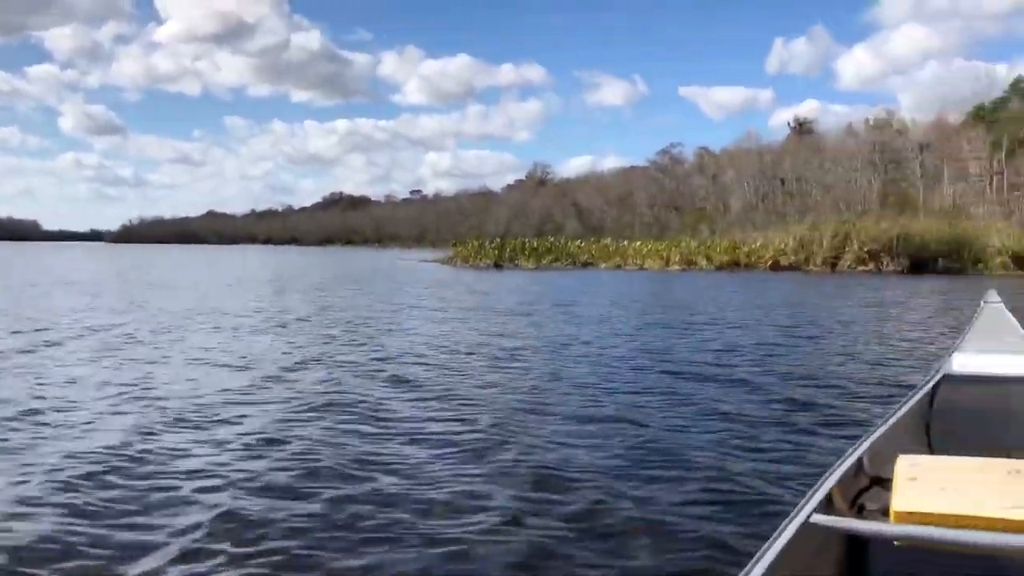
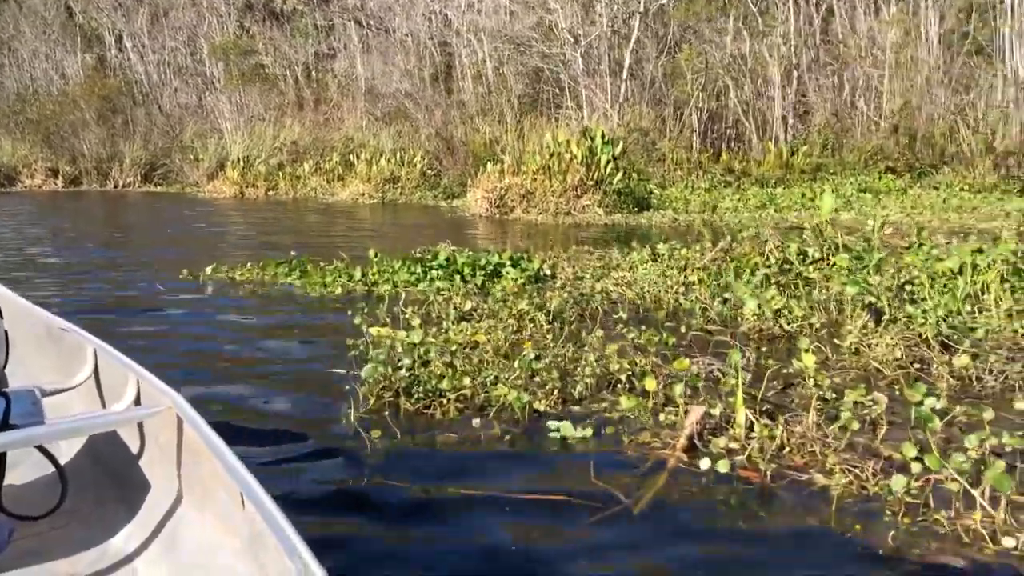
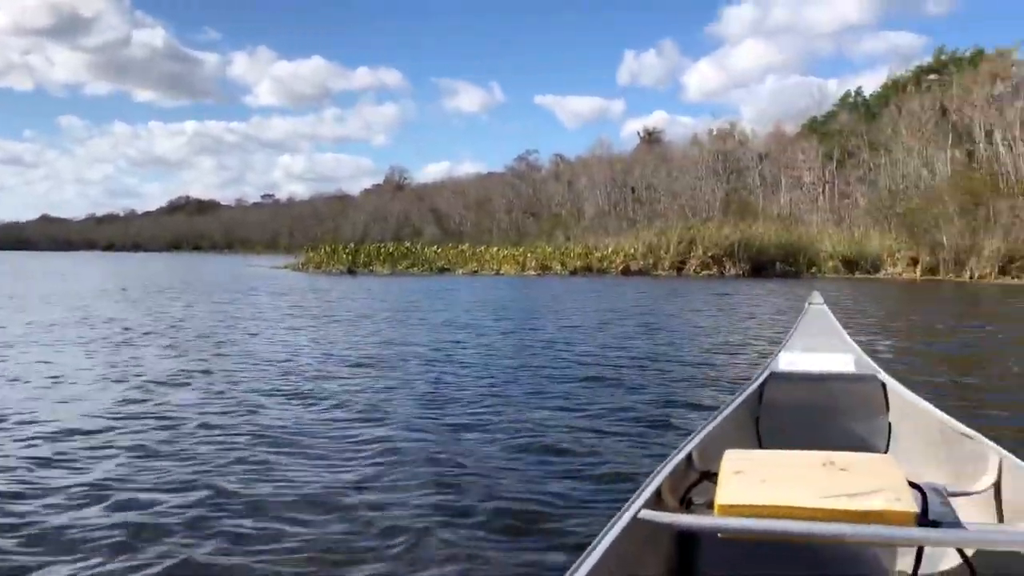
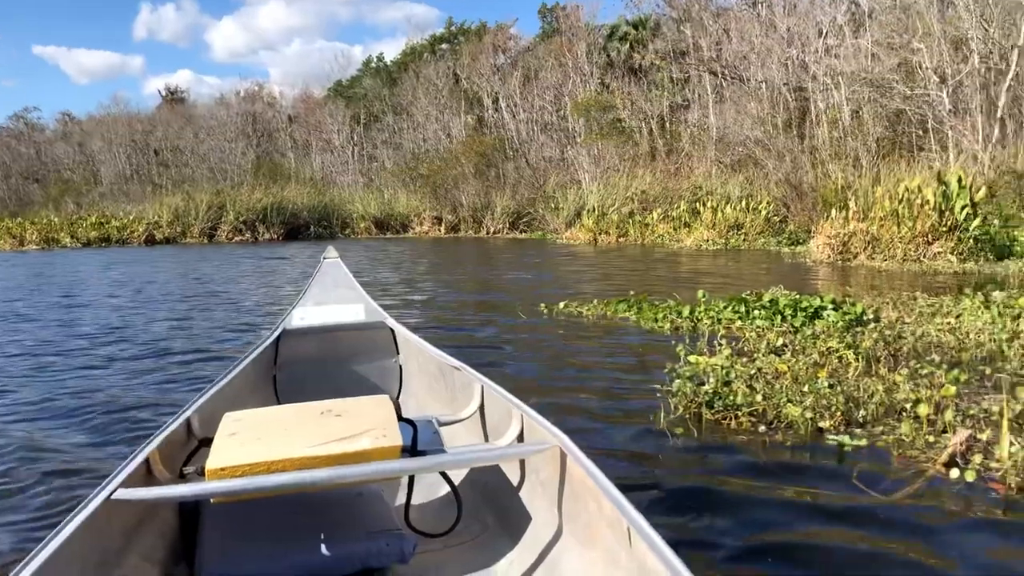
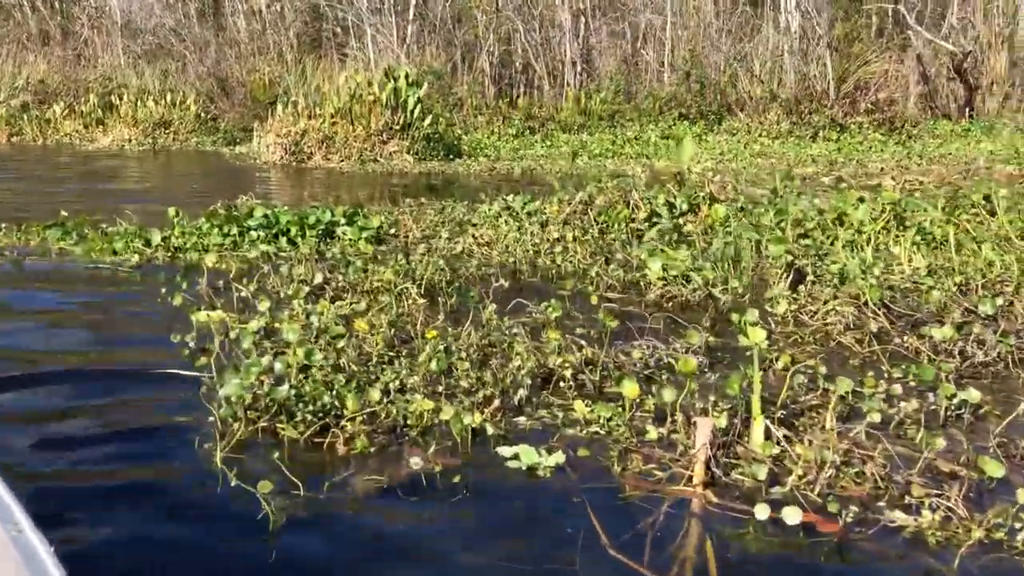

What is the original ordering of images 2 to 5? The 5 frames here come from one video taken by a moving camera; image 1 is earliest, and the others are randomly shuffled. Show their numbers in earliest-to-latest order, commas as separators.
3, 4, 2, 5
